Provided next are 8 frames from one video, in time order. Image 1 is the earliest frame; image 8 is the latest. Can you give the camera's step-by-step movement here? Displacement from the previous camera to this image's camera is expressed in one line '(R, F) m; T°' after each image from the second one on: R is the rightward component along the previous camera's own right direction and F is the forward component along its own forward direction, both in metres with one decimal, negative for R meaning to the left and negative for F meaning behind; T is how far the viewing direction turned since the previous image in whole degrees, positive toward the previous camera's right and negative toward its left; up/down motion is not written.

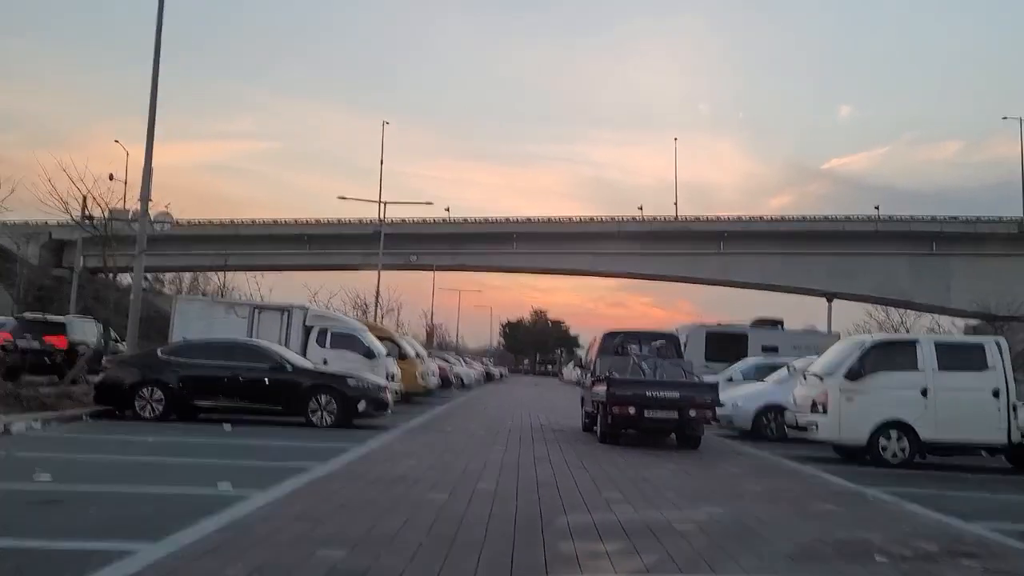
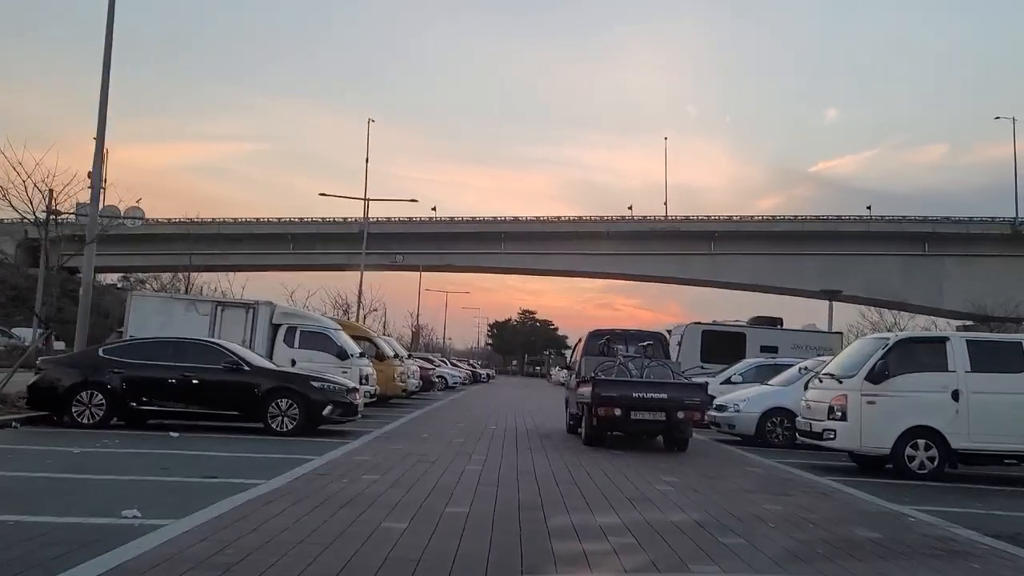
(0.0, +0.7) m; +1°
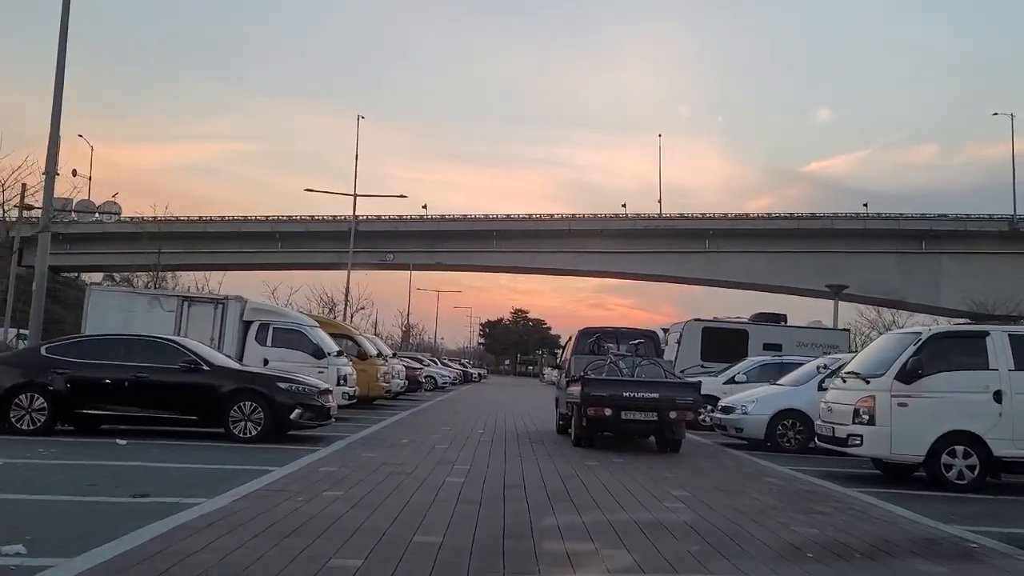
(0.0, +0.6) m; 0°
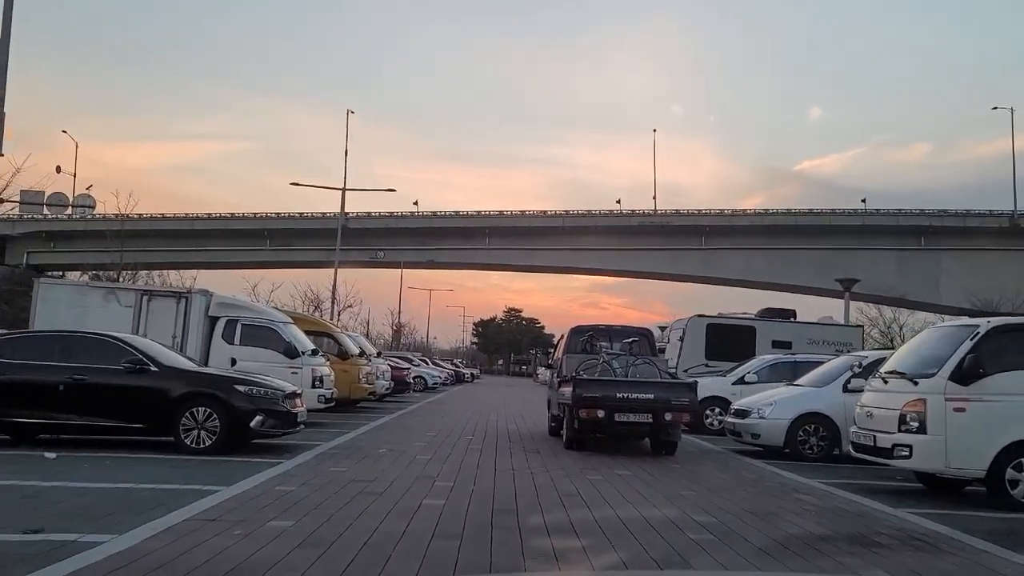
(0.0, +0.7) m; 0°
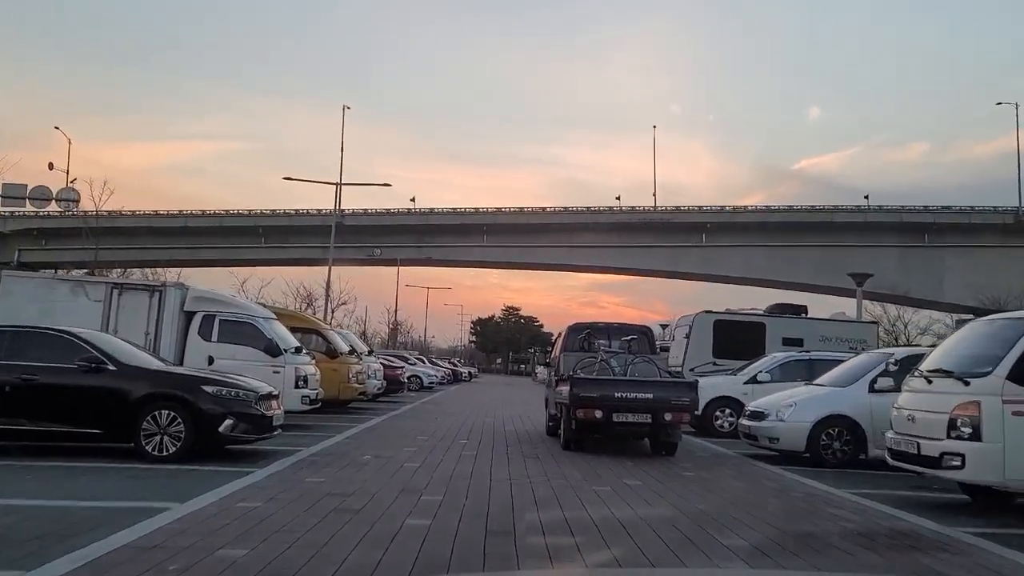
(0.0, +0.5) m; 0°
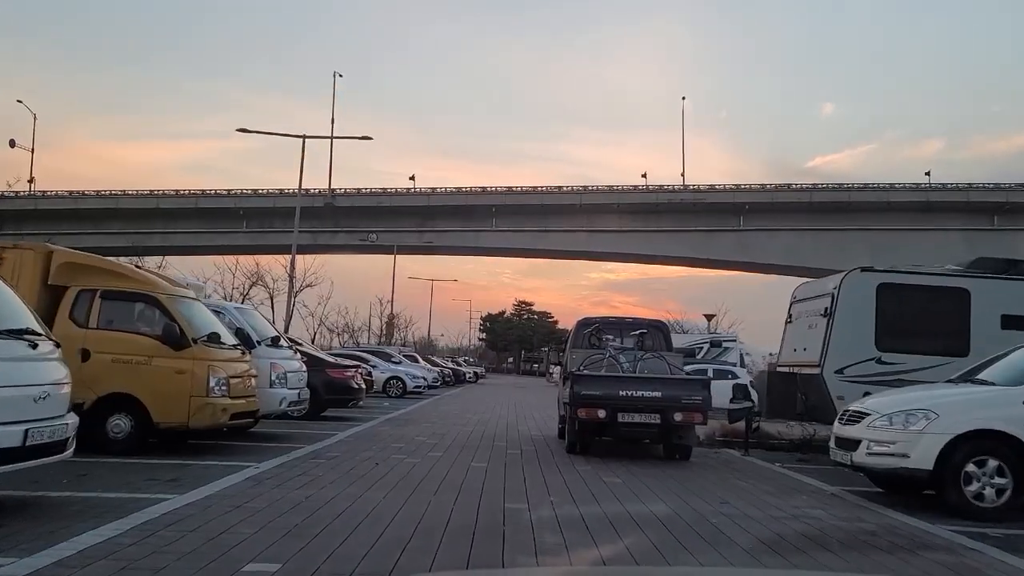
(0.0, +4.2) m; -1°
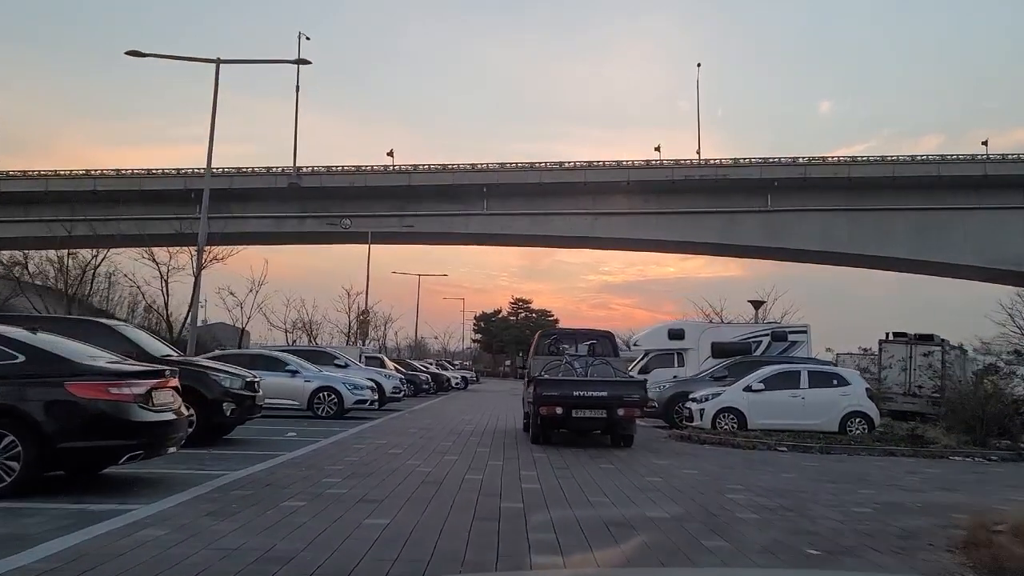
(+0.1, +4.3) m; 0°
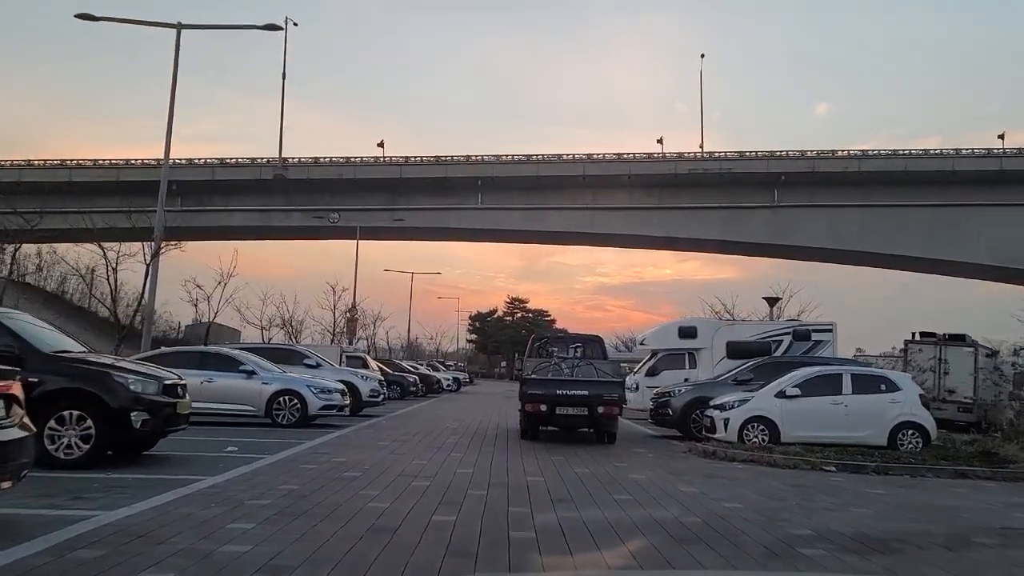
(0.0, +1.2) m; 0°
